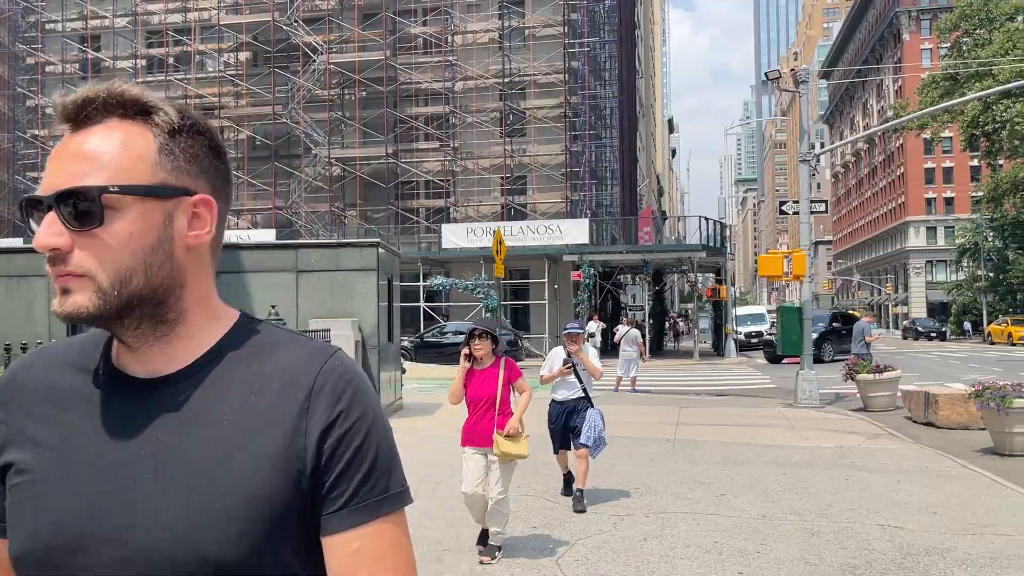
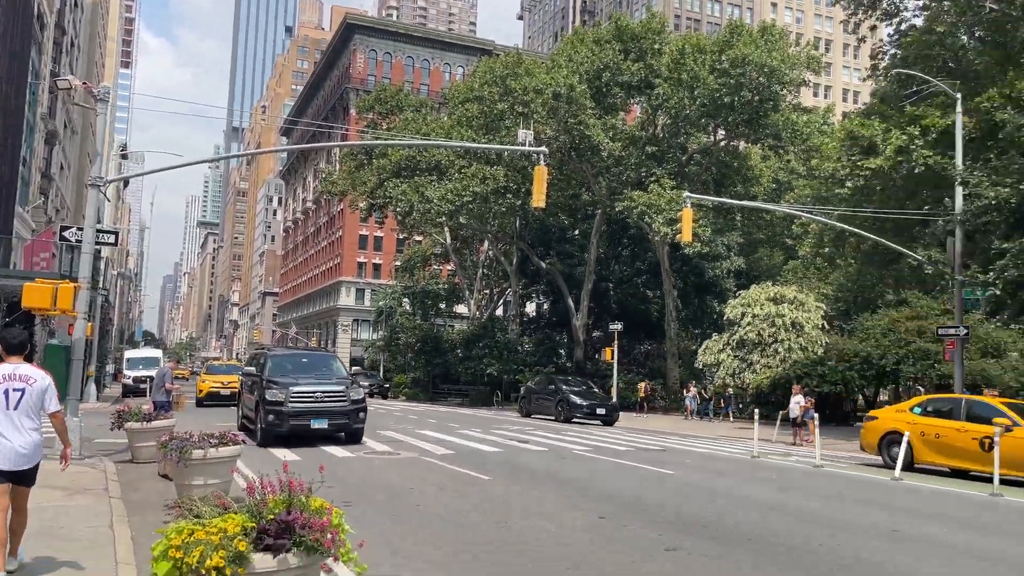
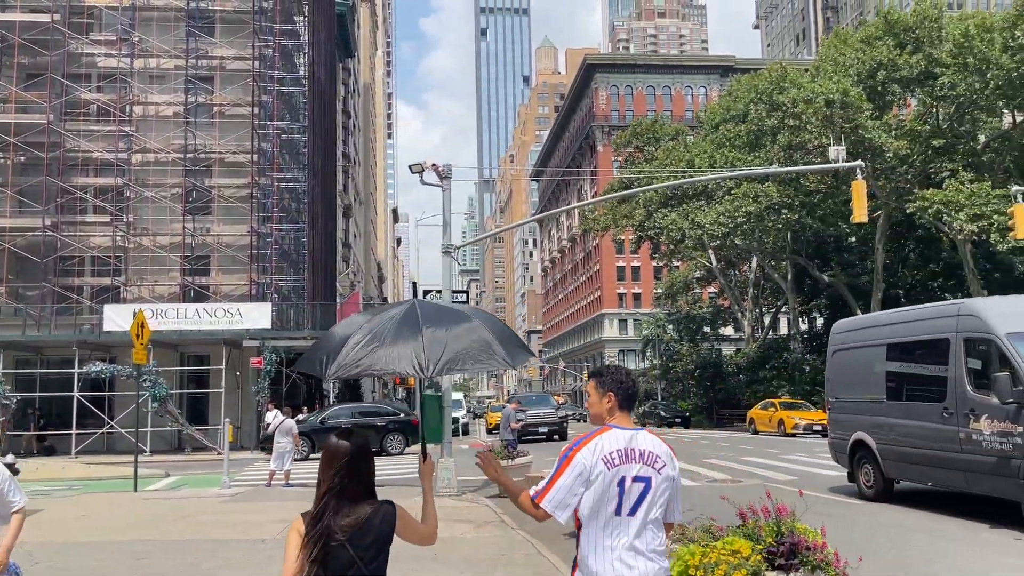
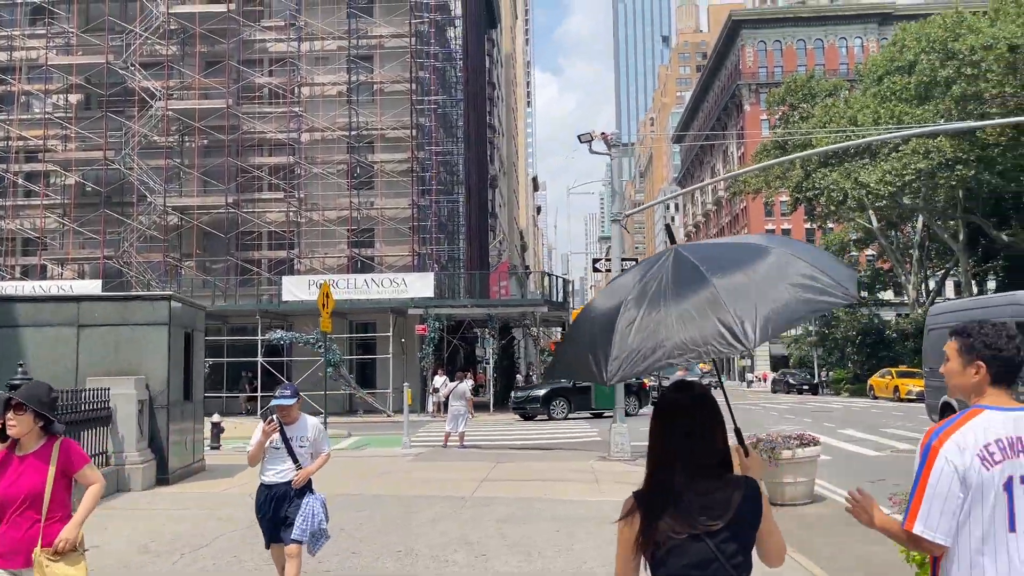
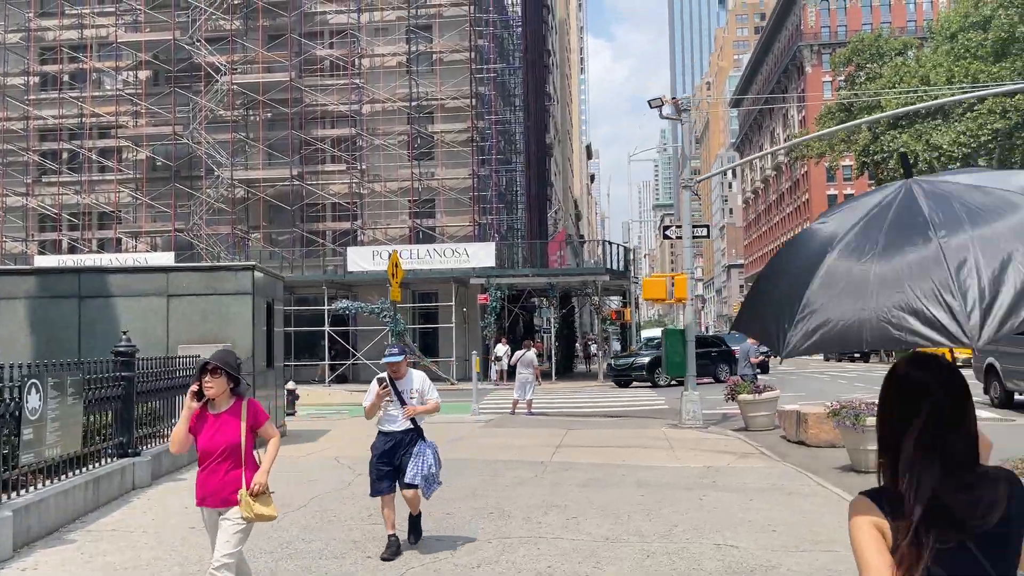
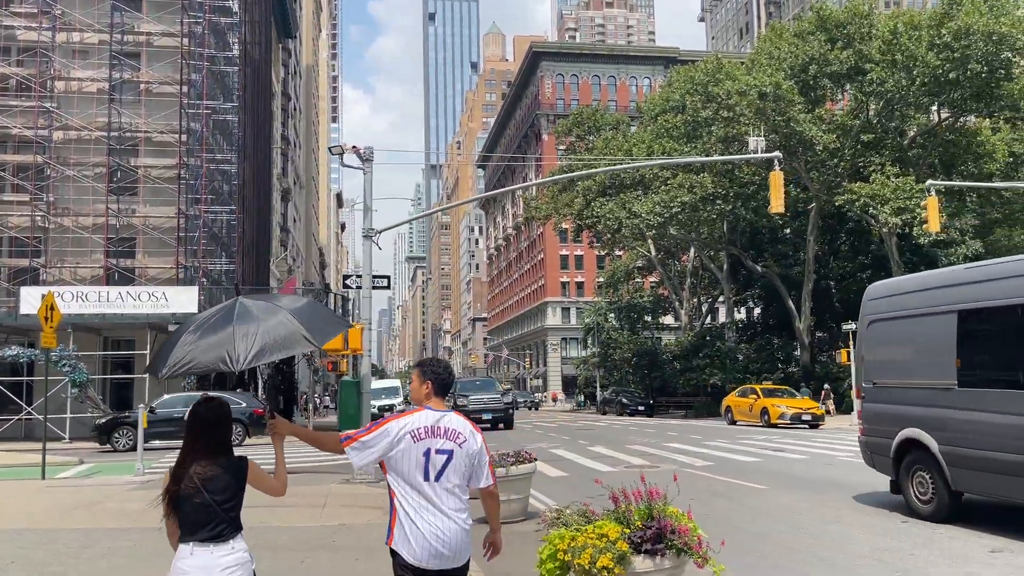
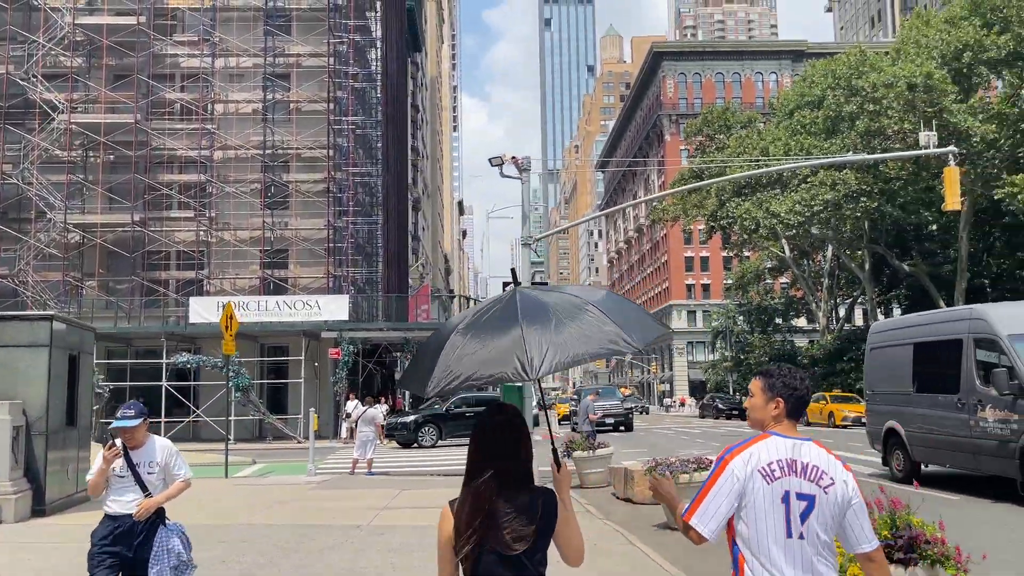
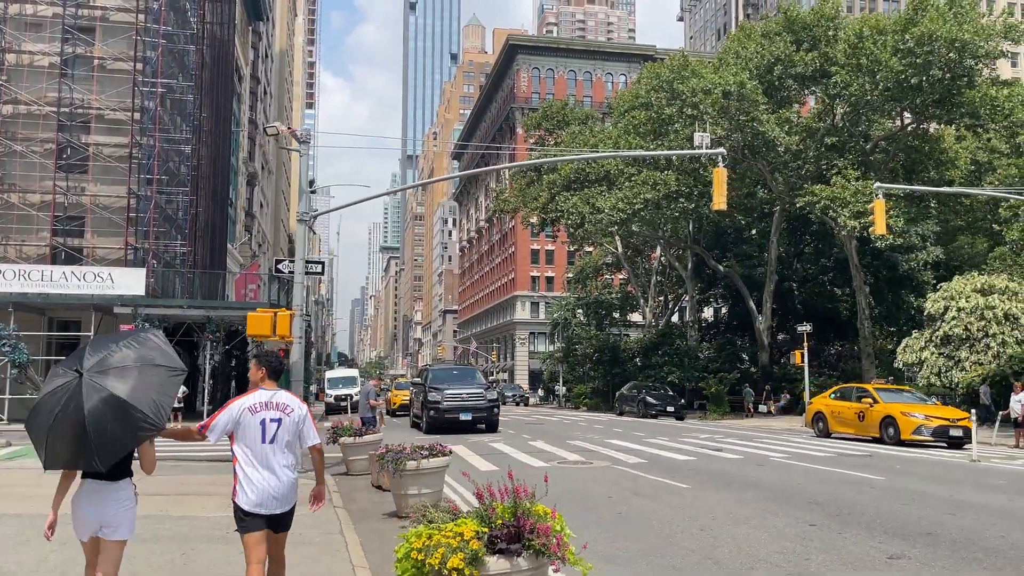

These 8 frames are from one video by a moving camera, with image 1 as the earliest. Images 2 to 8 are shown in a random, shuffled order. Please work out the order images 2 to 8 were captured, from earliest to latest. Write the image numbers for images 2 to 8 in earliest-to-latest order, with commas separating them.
5, 4, 7, 3, 6, 8, 2
